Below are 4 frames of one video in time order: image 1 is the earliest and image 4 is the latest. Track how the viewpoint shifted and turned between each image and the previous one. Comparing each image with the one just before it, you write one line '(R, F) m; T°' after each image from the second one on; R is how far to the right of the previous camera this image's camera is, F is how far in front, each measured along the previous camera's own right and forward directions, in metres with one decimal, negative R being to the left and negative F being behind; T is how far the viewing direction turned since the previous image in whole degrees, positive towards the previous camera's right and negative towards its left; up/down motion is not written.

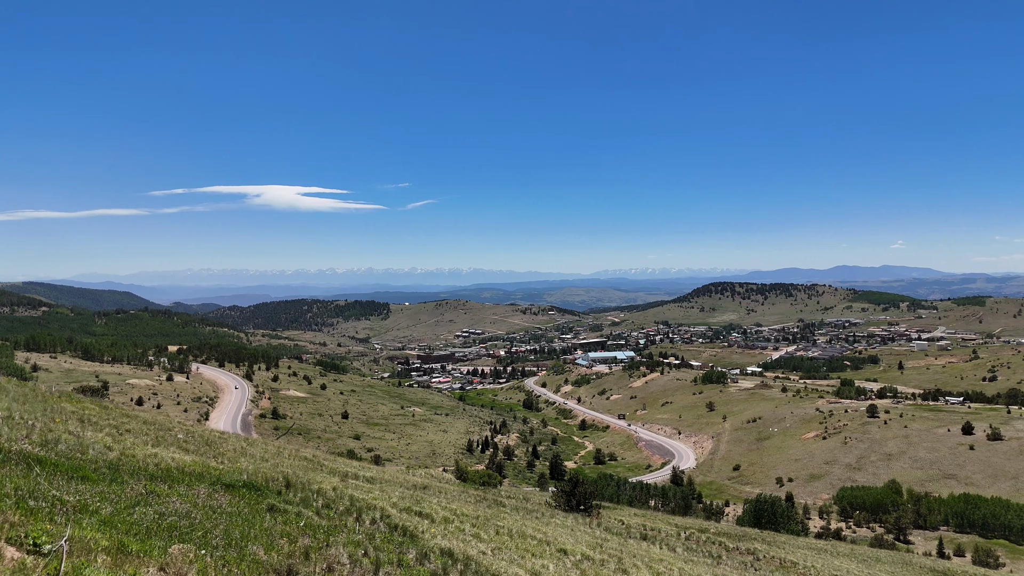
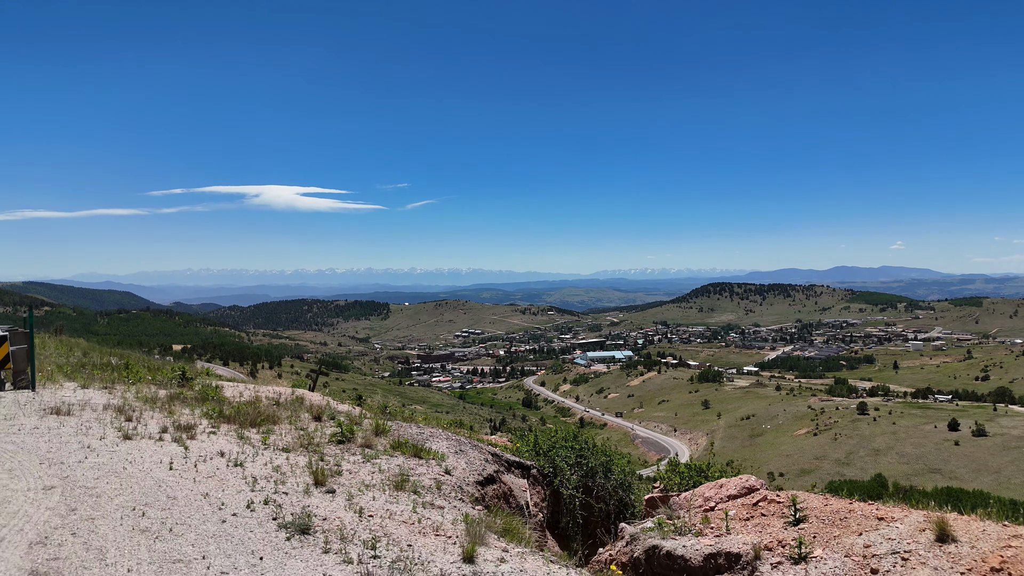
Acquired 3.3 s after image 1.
(0.0, -8.5) m; 0°
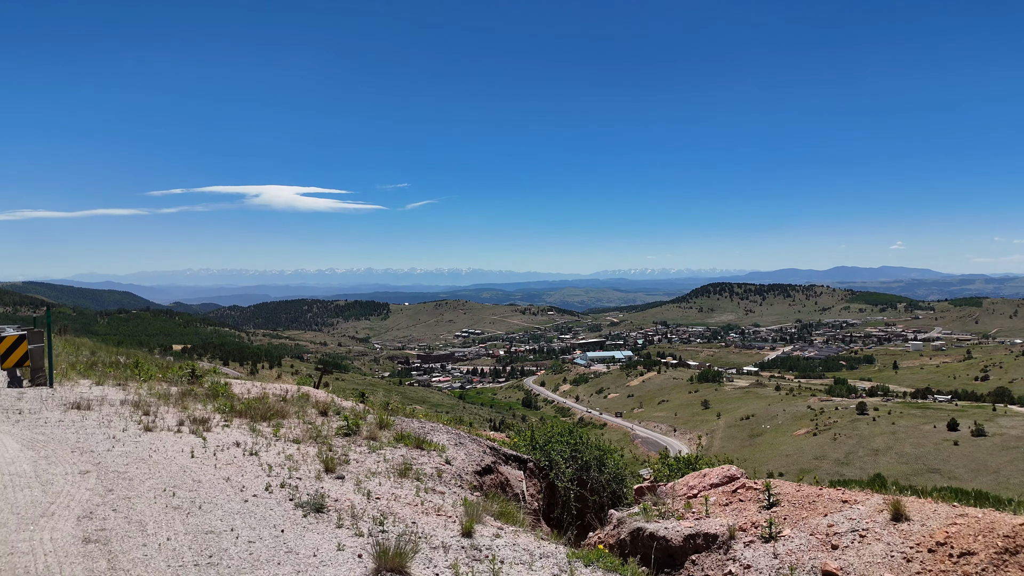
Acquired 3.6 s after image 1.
(+0.1, -0.4) m; 0°
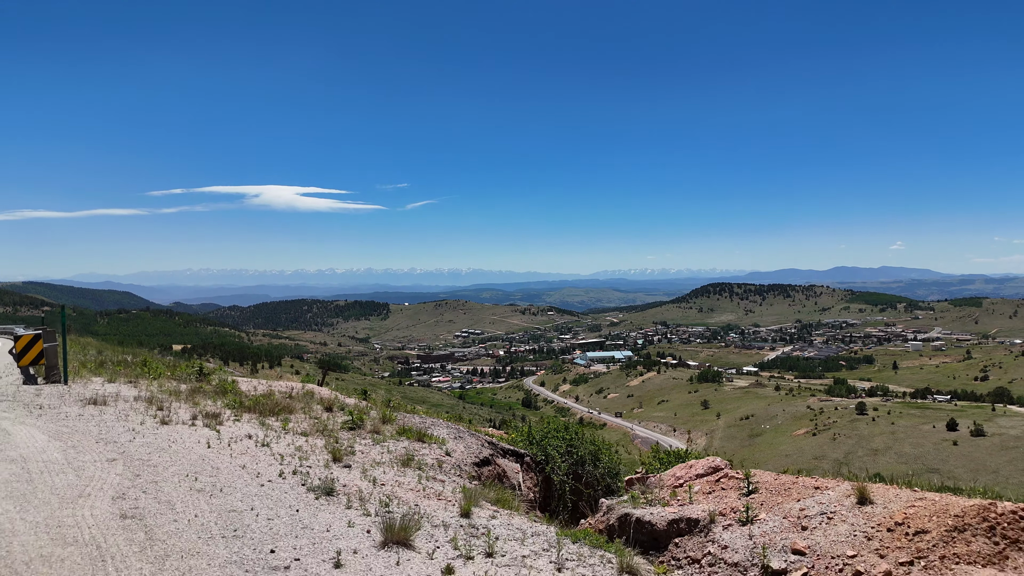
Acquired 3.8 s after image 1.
(+0.1, -0.4) m; 0°
